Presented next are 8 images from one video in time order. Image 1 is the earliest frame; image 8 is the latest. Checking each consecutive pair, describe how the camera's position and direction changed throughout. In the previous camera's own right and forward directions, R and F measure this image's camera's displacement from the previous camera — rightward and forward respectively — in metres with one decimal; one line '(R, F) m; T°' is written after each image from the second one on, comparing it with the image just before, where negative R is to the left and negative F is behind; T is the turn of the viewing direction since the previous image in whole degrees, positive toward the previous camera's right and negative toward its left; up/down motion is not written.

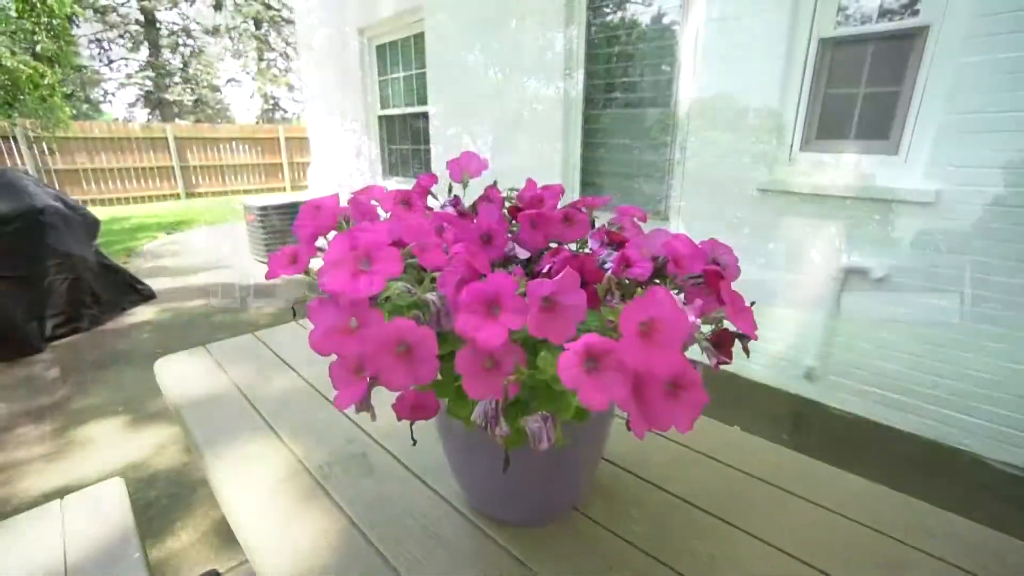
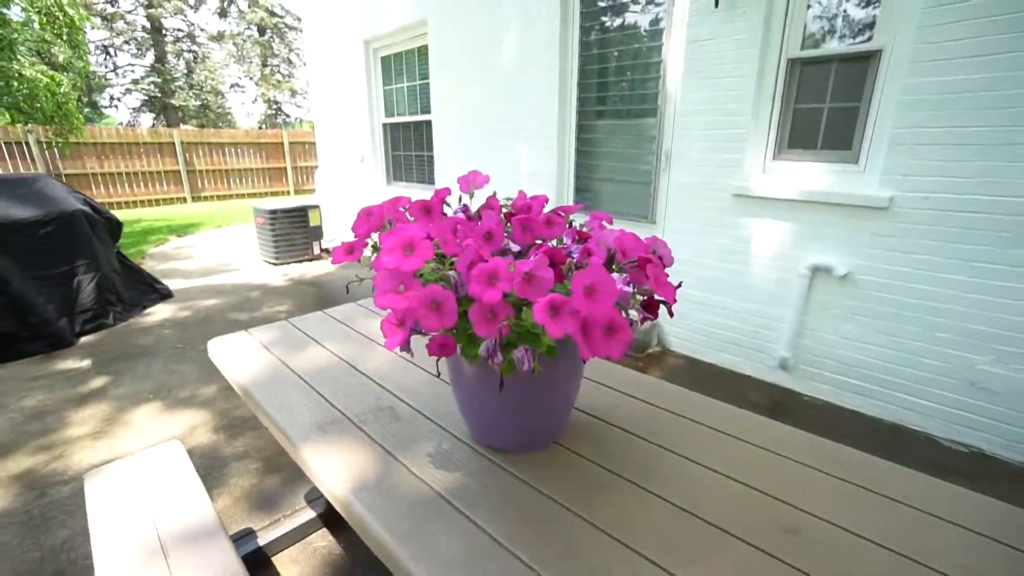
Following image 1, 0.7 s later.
(0.0, -0.2) m; 0°
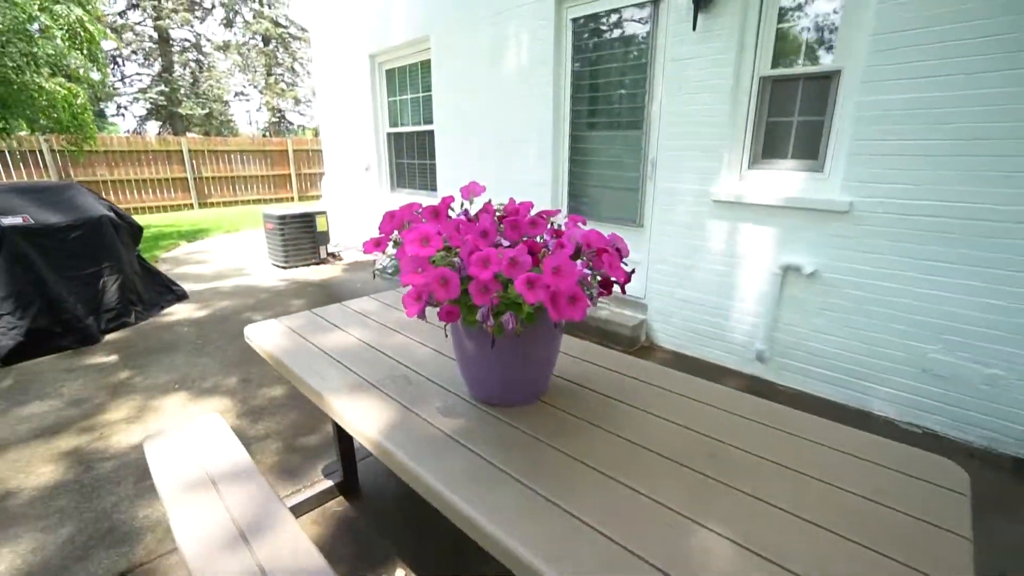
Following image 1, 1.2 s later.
(0.0, -0.2) m; 0°
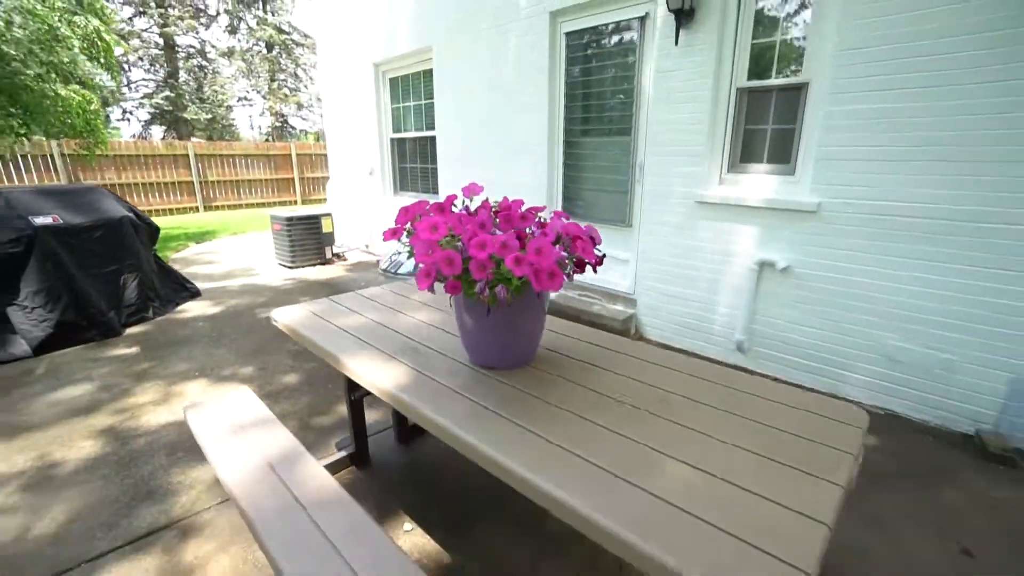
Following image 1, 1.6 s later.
(0.0, -0.2) m; 0°
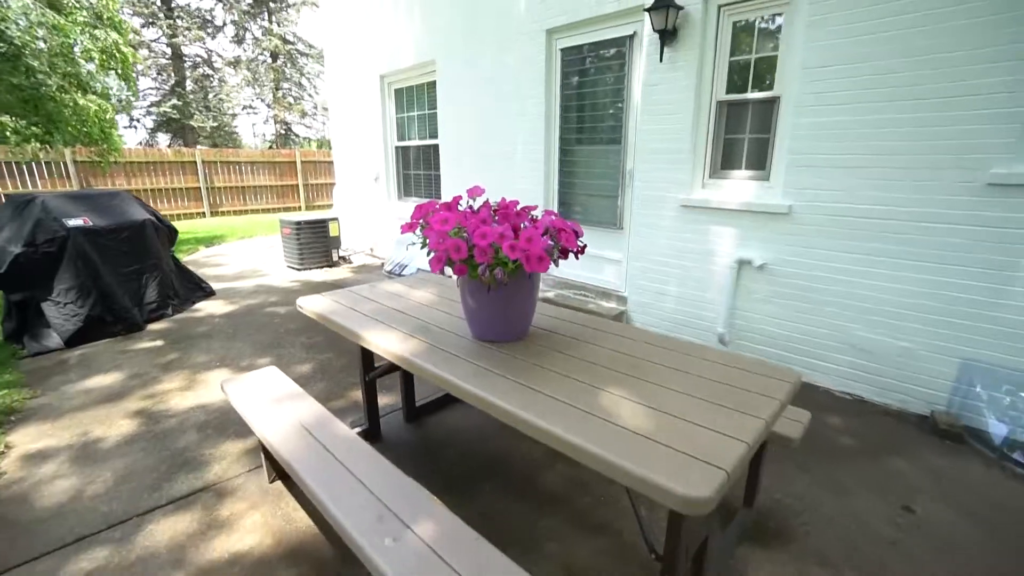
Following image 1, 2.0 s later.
(0.0, -0.2) m; 0°
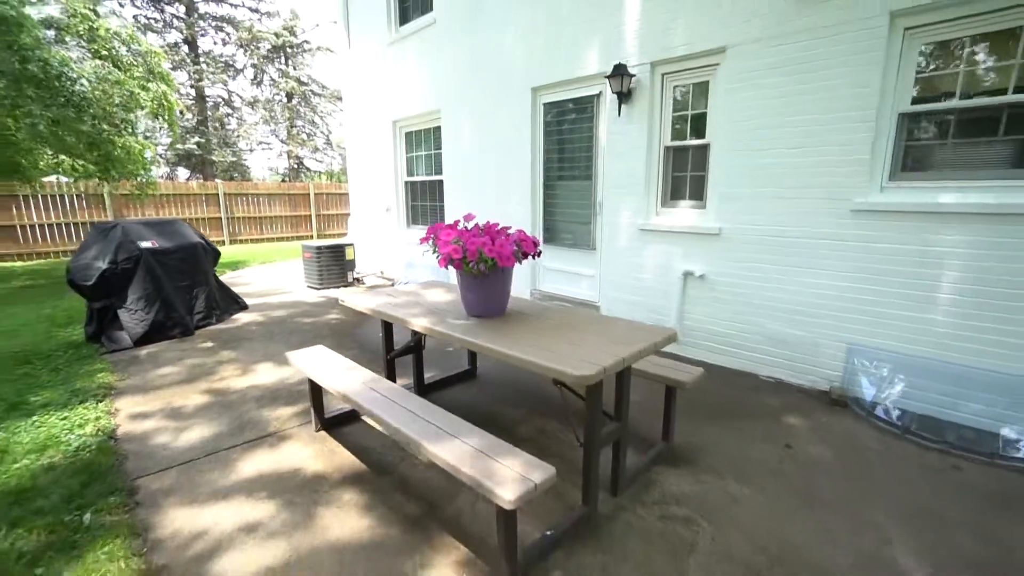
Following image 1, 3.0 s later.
(+0.1, -0.8) m; 0°
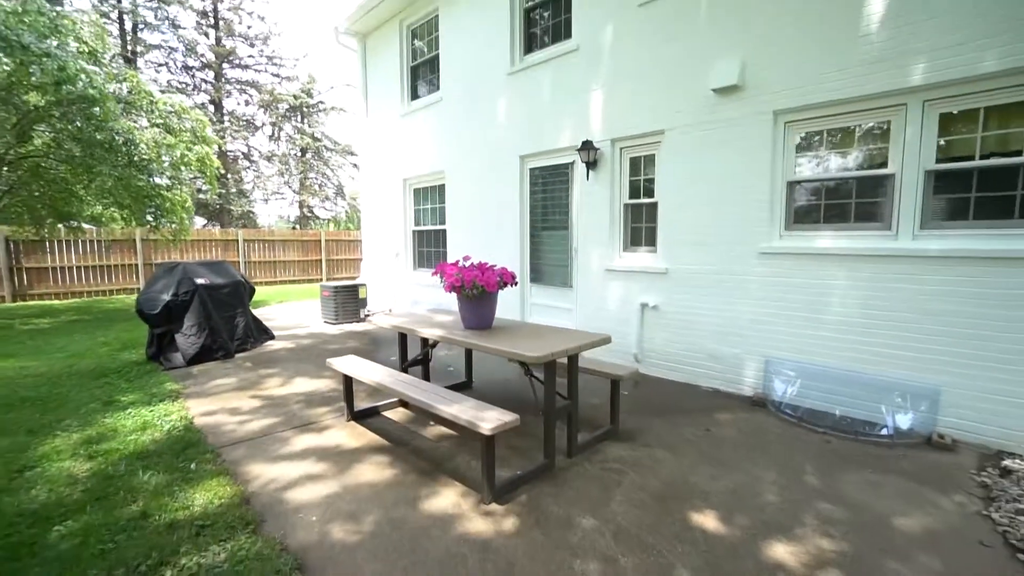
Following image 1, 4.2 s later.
(+0.1, -0.9) m; 0°
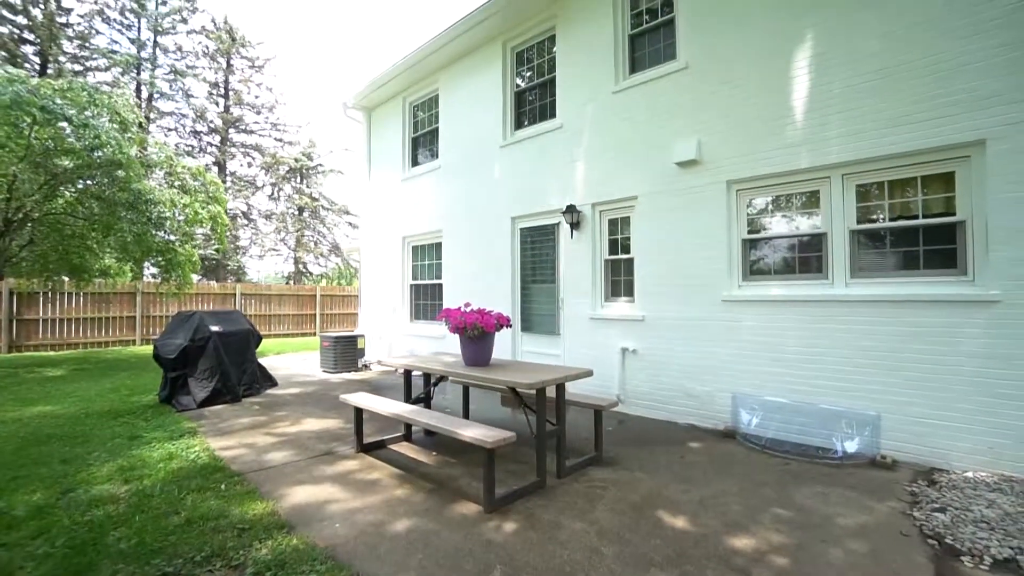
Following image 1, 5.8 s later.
(-0.1, -0.5) m; +1°
